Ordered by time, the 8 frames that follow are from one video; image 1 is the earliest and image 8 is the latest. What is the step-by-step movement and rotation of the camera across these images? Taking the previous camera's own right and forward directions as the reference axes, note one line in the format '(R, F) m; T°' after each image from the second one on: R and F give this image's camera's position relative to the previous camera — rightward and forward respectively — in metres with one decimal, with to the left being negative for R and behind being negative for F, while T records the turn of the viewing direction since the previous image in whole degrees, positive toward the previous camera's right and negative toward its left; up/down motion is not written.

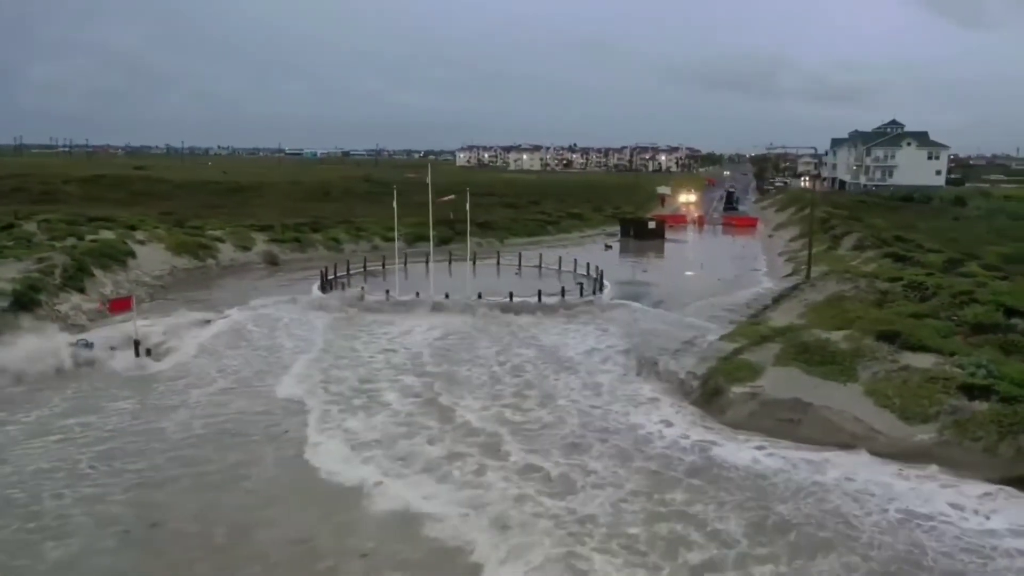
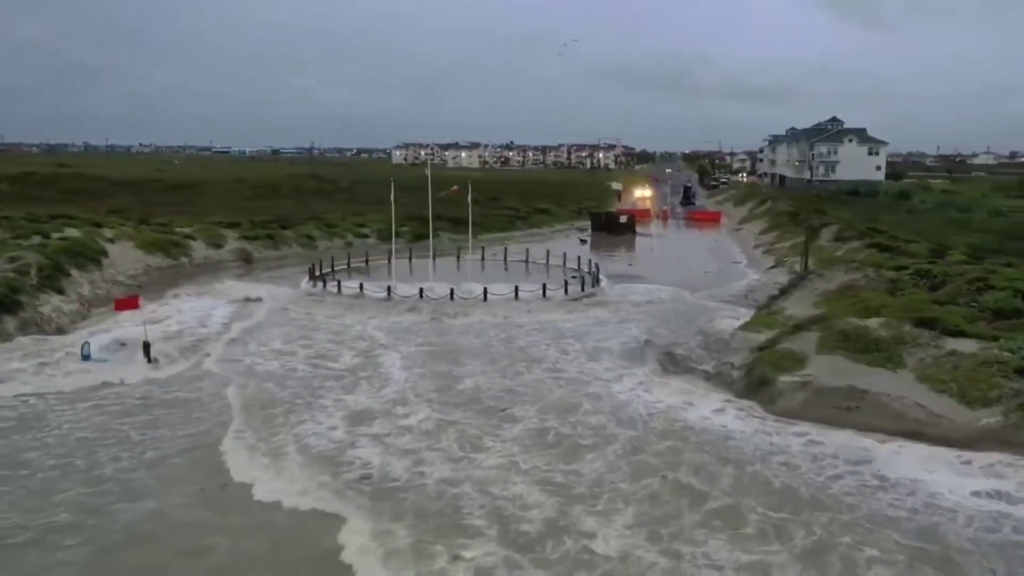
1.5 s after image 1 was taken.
(-2.0, +0.6) m; +4°
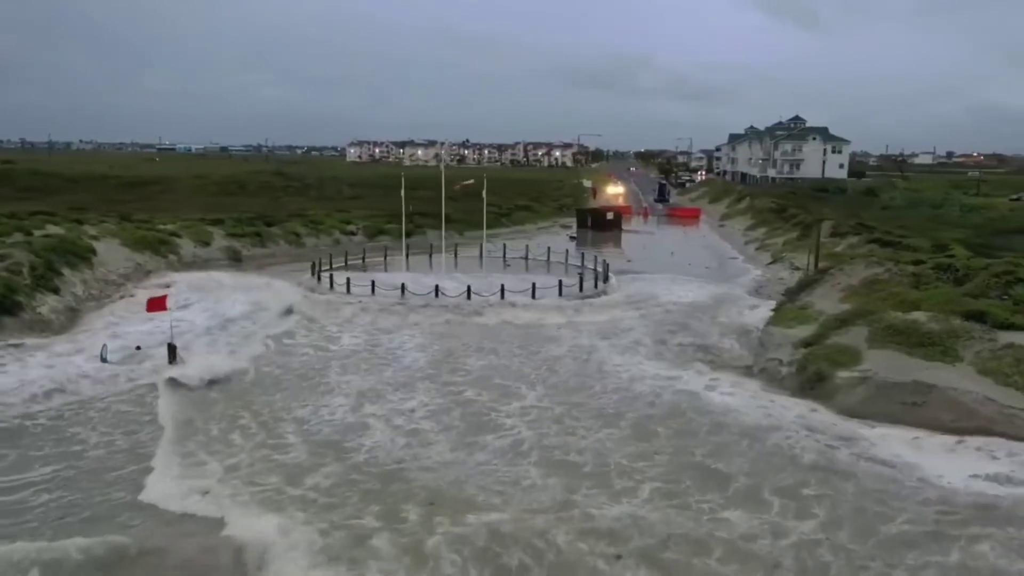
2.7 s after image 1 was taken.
(-1.8, +0.6) m; +3°
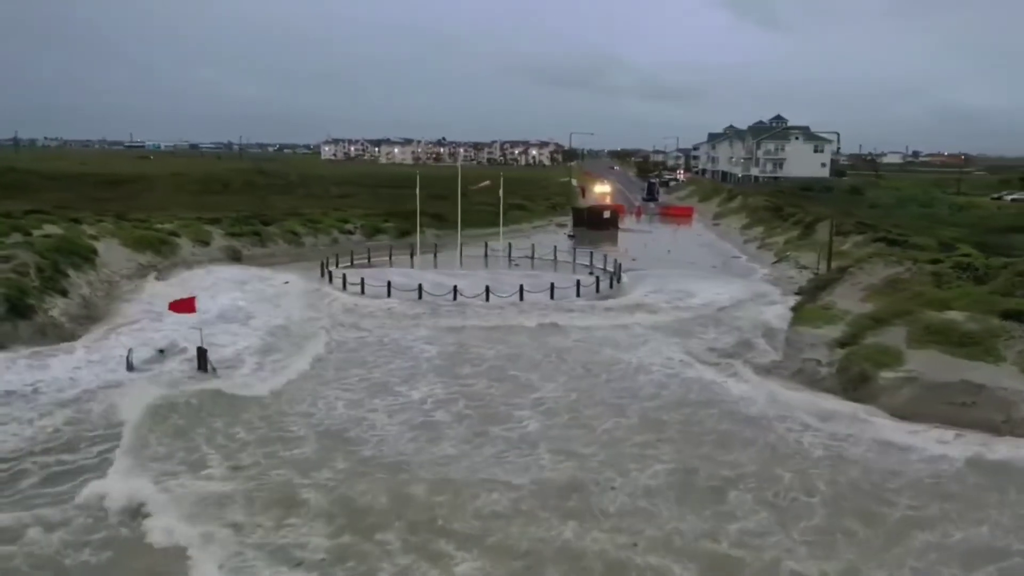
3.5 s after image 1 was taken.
(-1.2, +0.3) m; +2°
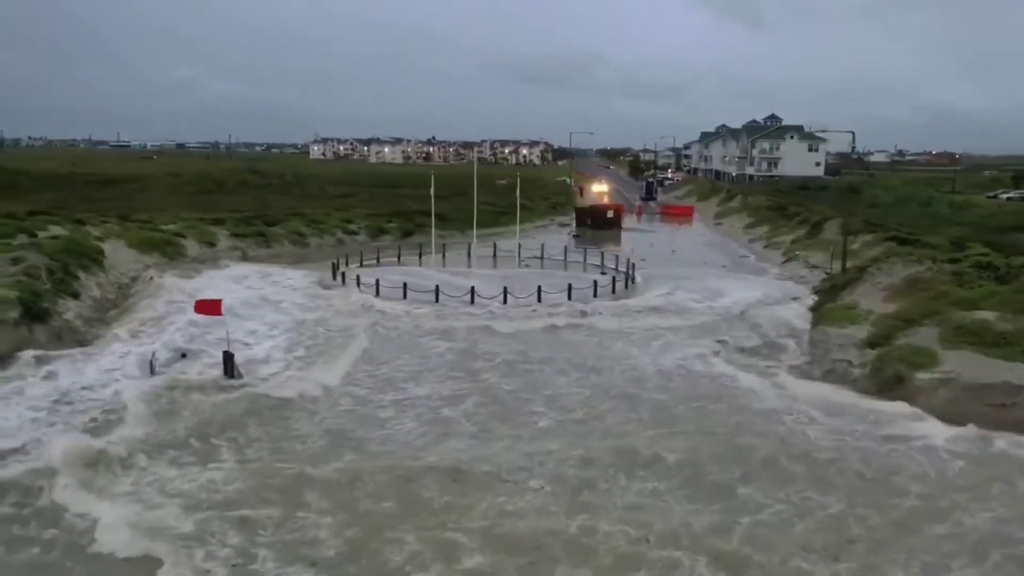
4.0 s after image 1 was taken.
(-0.8, +0.2) m; +1°
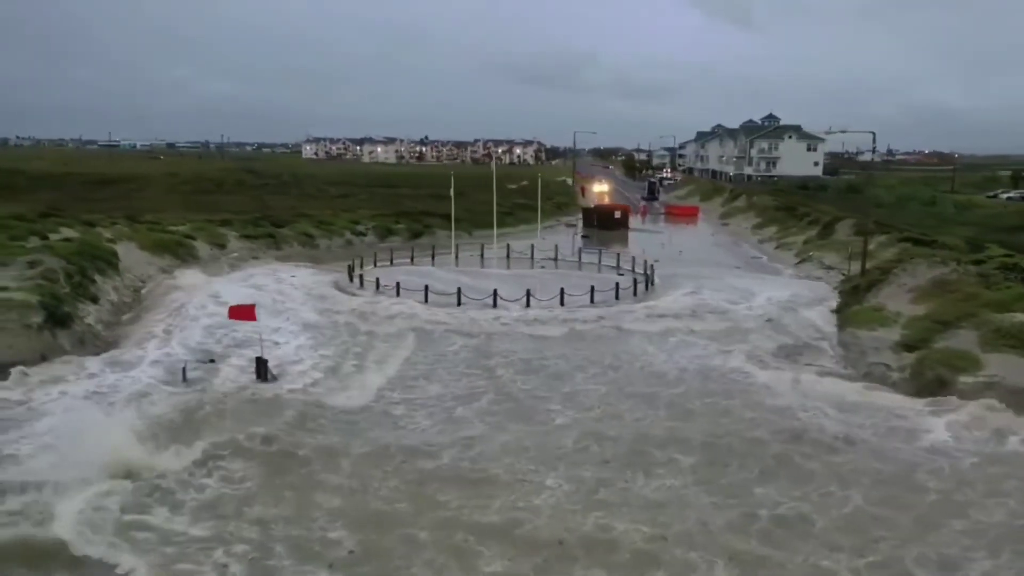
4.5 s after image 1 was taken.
(-0.8, +0.2) m; 0°
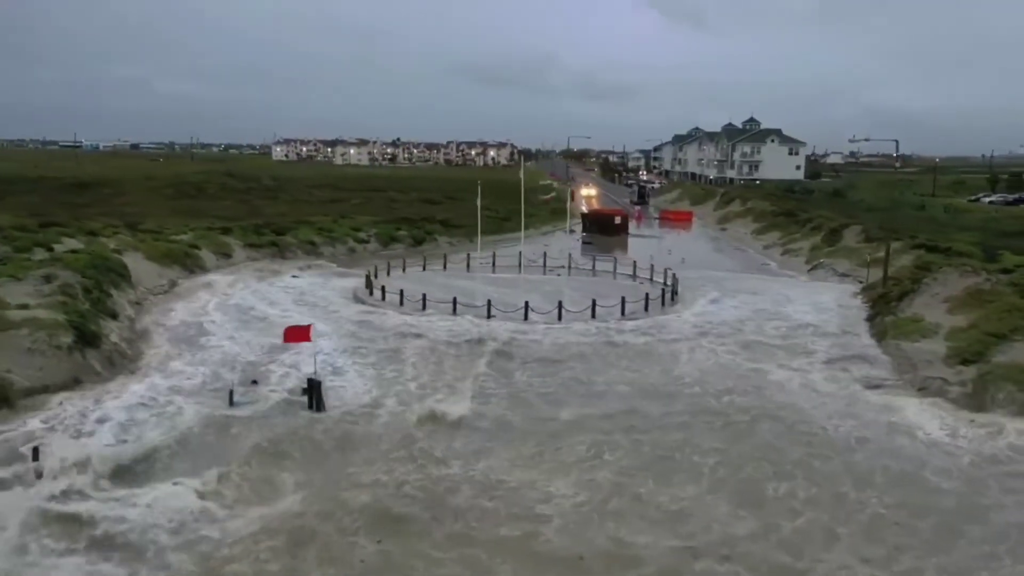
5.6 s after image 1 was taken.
(-1.6, +0.5) m; +2°
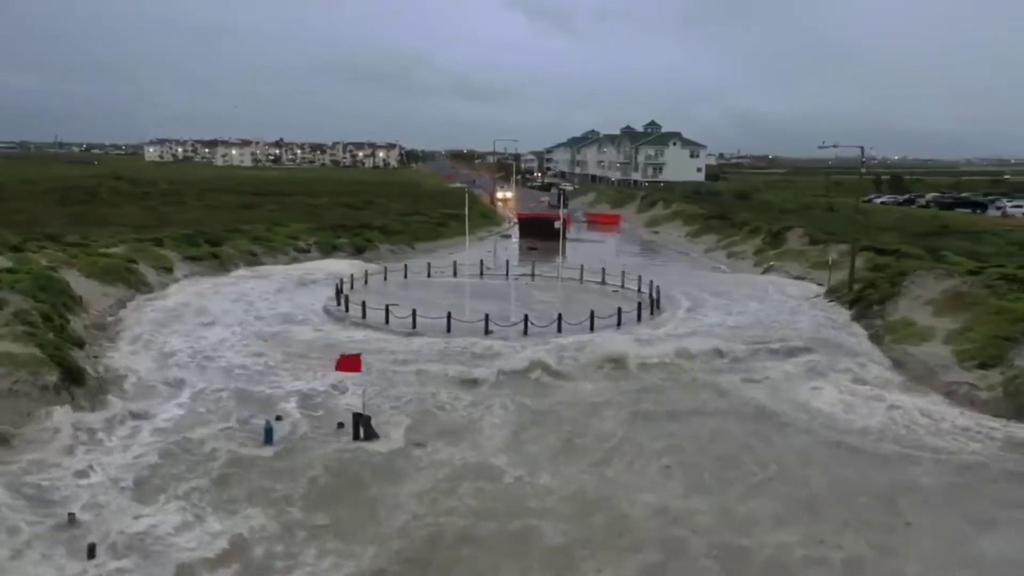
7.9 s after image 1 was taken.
(-2.9, +1.0) m; +8°
